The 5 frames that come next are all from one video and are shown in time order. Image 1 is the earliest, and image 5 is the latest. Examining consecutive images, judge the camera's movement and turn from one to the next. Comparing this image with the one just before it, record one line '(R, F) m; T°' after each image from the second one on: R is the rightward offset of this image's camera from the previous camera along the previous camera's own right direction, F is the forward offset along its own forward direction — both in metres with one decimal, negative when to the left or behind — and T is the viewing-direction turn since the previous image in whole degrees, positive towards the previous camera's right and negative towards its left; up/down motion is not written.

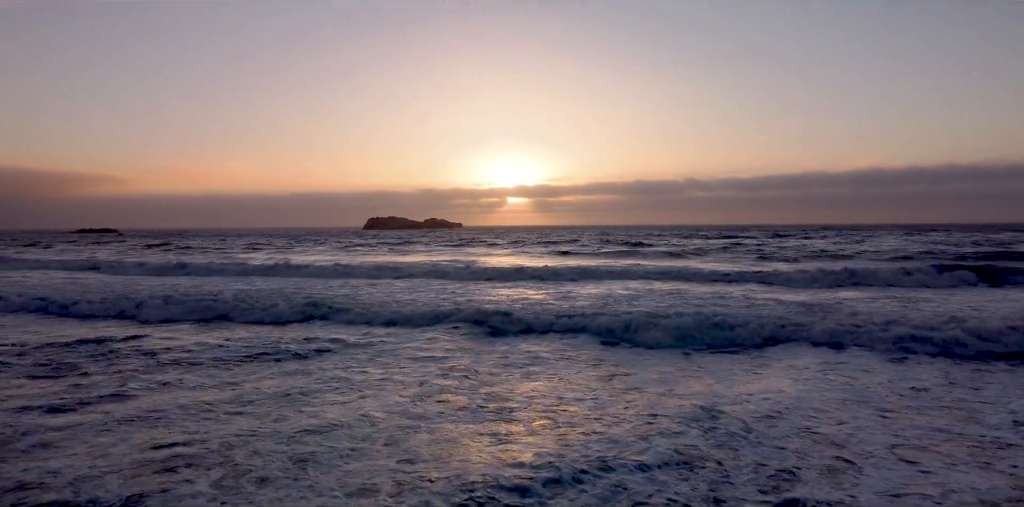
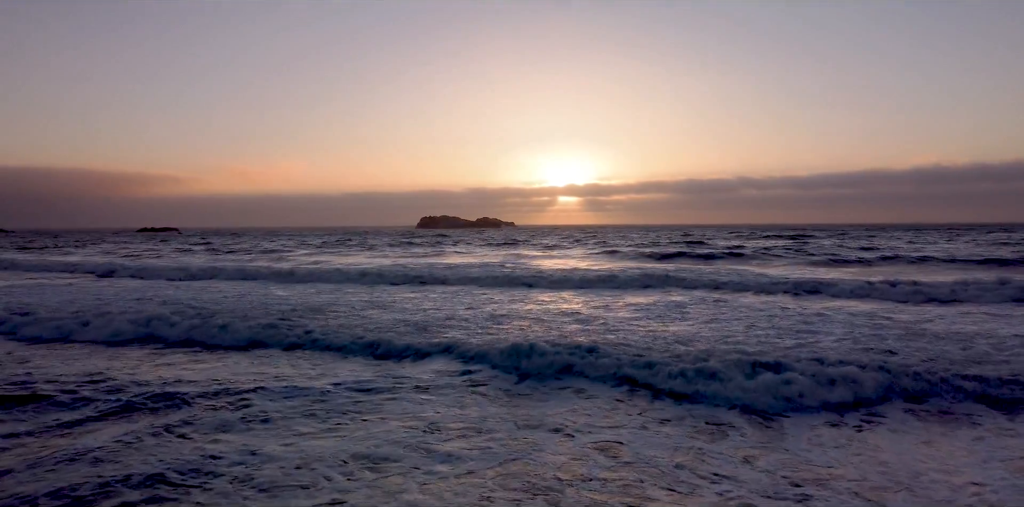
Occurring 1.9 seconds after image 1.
(+0.2, +0.7) m; -5°
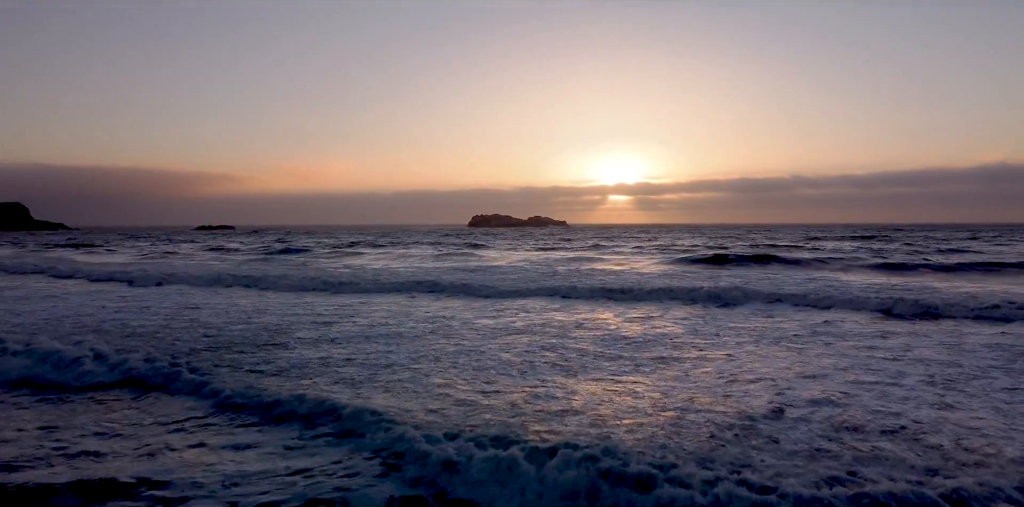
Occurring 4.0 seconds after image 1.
(+0.2, +0.8) m; -5°
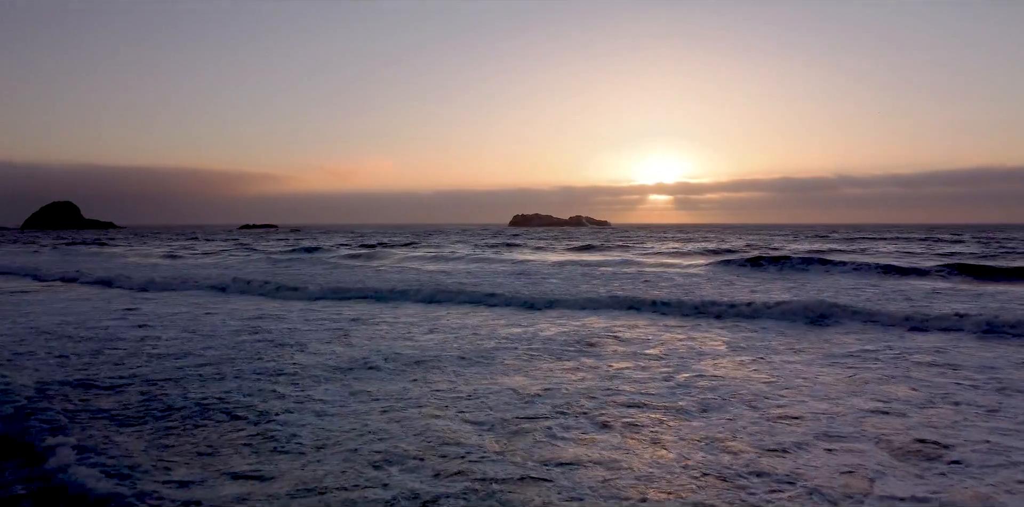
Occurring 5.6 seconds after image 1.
(+0.1, +0.4) m; -4°
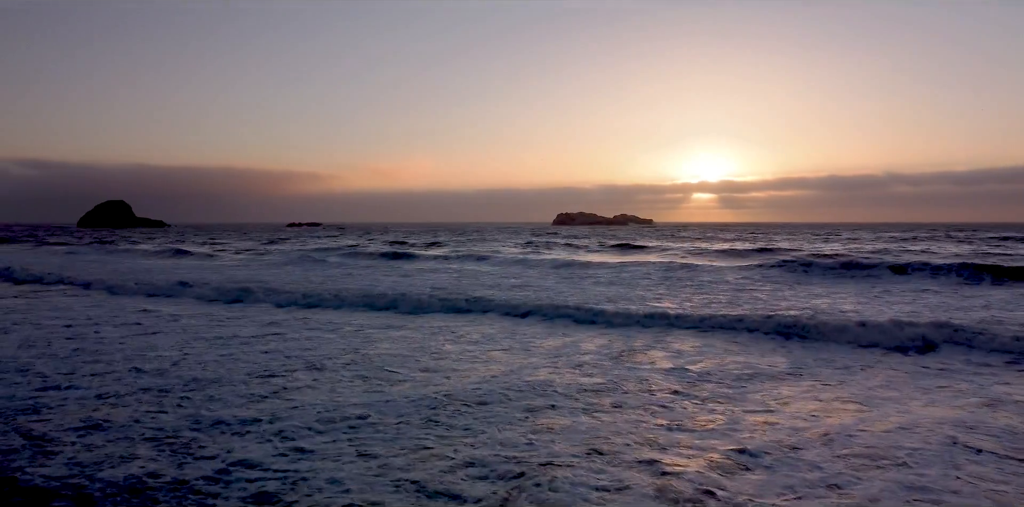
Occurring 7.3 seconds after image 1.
(+0.1, +0.5) m; -5°
